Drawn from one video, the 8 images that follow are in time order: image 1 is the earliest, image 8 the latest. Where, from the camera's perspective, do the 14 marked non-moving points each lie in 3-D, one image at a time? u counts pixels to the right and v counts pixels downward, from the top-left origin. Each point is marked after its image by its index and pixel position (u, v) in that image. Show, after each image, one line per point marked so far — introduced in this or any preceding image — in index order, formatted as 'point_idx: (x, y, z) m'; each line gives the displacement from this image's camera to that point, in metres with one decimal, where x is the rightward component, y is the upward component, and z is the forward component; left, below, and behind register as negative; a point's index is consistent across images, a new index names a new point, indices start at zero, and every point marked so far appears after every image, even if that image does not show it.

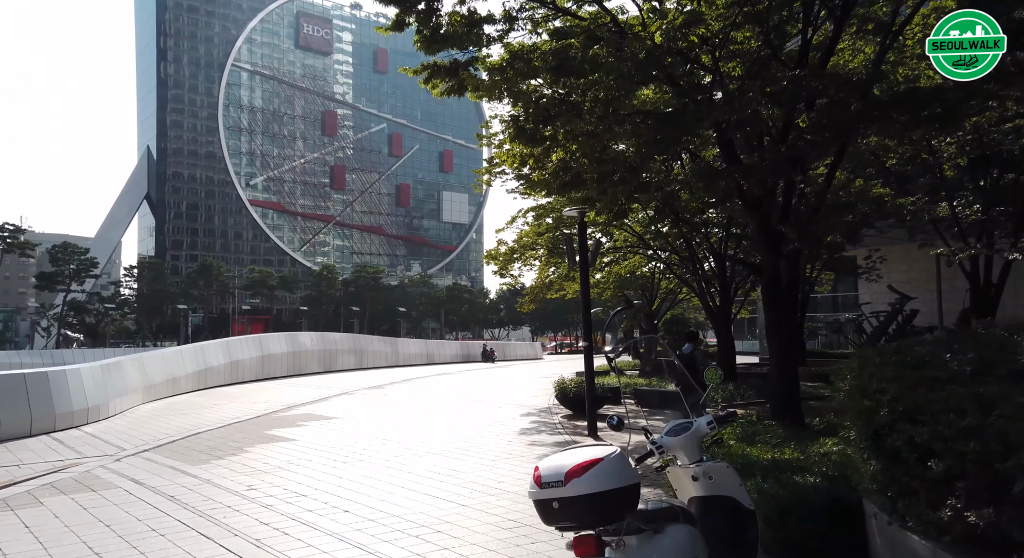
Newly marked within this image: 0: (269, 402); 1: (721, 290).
0: (-6.4, -3.2, +18.2) m
1: (+5.7, -0.3, +18.7) m
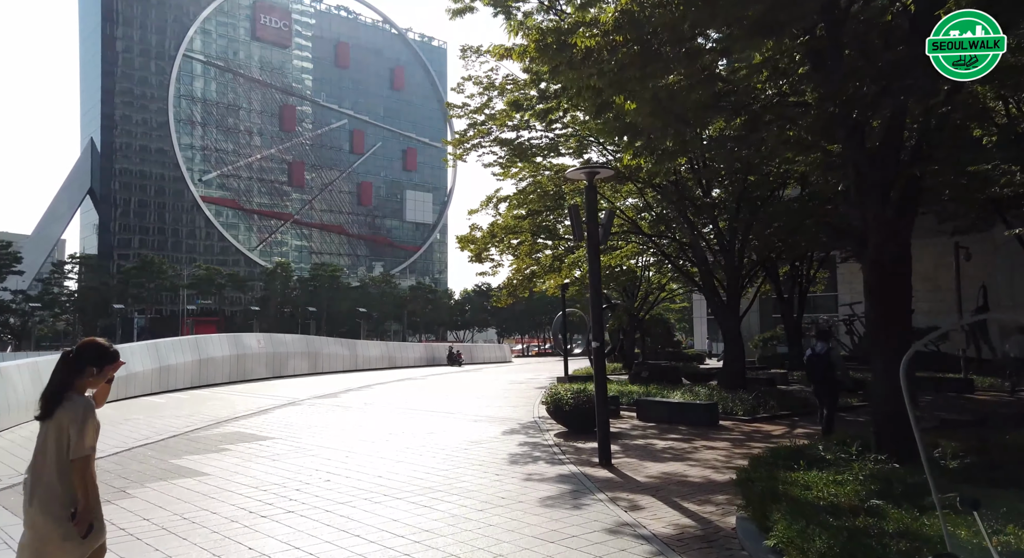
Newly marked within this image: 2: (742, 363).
0: (-6.9, -3.0, +15.1) m
1: (+5.1, -0.1, +16.4) m
2: (+5.4, -2.0, +16.2) m
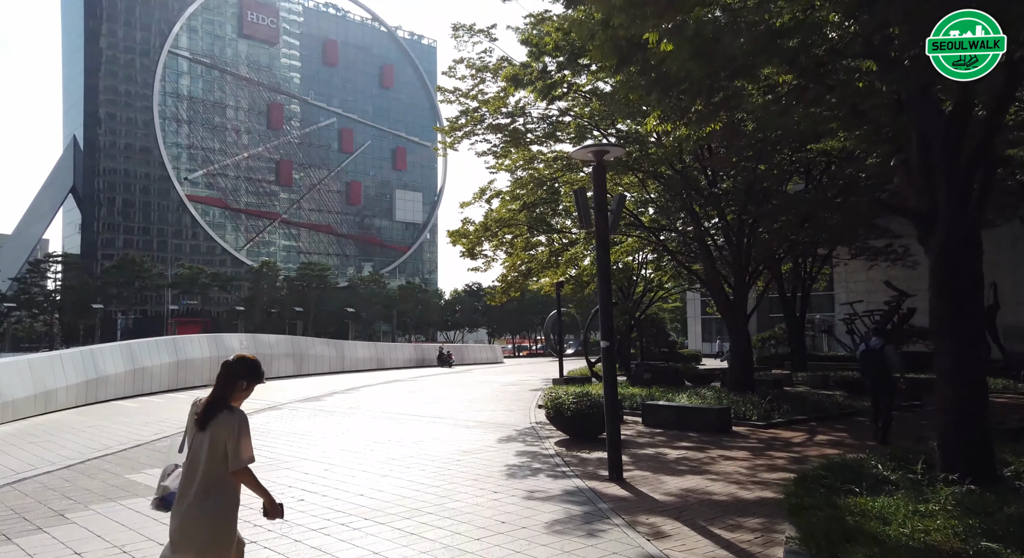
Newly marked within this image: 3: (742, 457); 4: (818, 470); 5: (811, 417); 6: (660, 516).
0: (-7.0, -2.9, +14.1) m
1: (+5.0, 0.0, +15.5) m
2: (+5.3, -1.9, +15.3) m
3: (+2.9, -2.3, +8.8) m
4: (+2.4, -1.5, +5.4) m
5: (+5.2, -2.4, +12.0) m
6: (+1.3, -2.1, +6.0) m
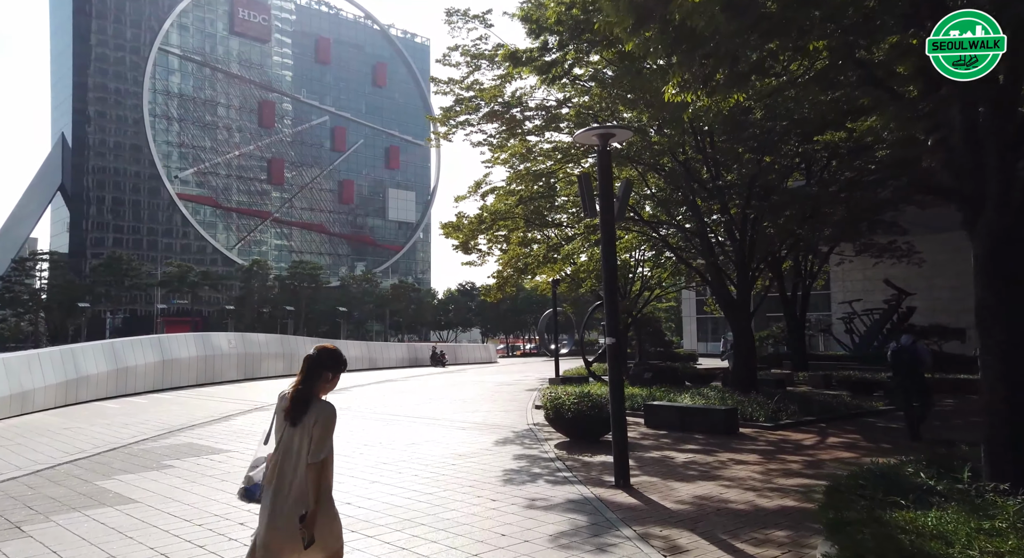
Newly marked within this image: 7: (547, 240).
0: (-7.1, -2.8, +13.5) m
1: (+4.9, +0.1, +15.0) m
2: (+5.2, -1.8, +14.9) m
3: (+2.9, -2.2, +8.3) m
4: (+2.4, -1.4, +4.9) m
5: (+5.1, -2.3, +11.5) m
6: (+1.3, -2.0, +5.5) m
7: (+0.8, +0.9, +16.2) m
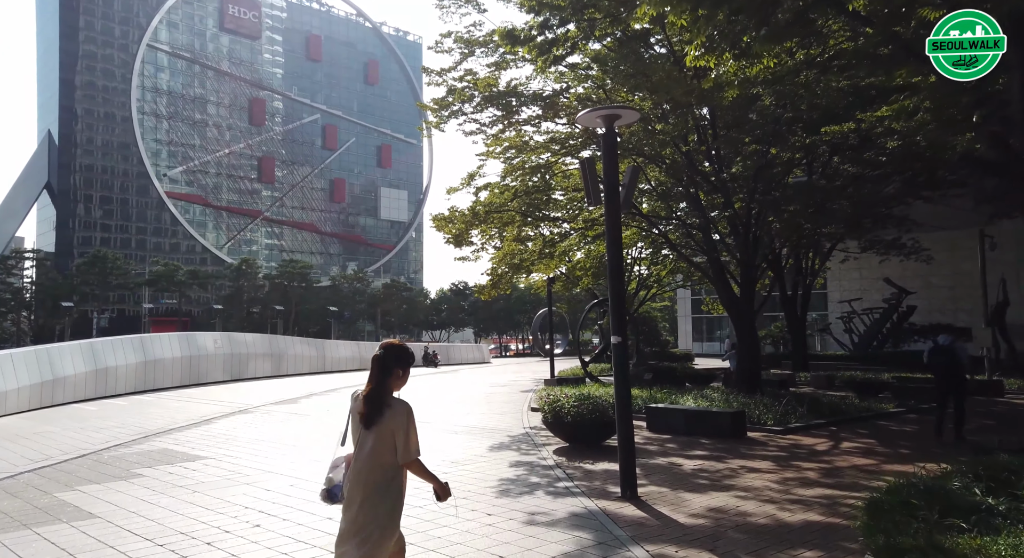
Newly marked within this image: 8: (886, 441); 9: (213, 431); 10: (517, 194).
0: (-7.2, -2.7, +12.8) m
1: (+4.8, +0.1, +14.5) m
2: (+5.1, -1.8, +14.4) m
3: (+2.9, -2.1, +7.8) m
4: (+2.4, -1.4, +4.4) m
5: (+5.1, -2.3, +11.0) m
6: (+1.3, -1.9, +5.0) m
7: (+0.7, +1.0, +15.6) m
8: (+5.0, -2.2, +9.2) m
9: (-5.1, -2.6, +11.7) m
10: (+0.1, +1.7, +14.2) m
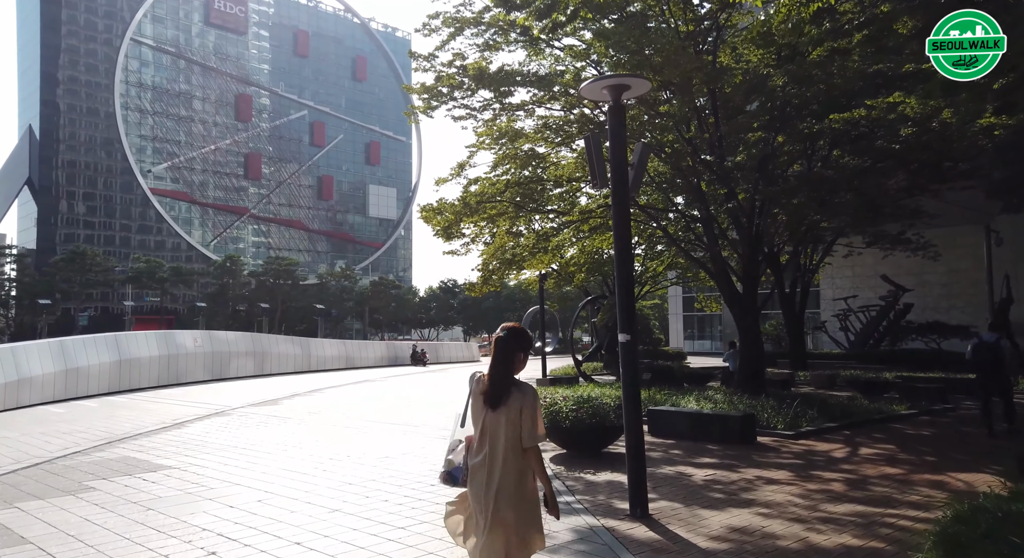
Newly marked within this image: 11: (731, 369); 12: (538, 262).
0: (-7.3, -2.6, +12.0) m
1: (+4.6, +0.2, +13.8) m
2: (+4.9, -1.7, +13.7) m
3: (+2.8, -2.0, +7.1) m
4: (+2.4, -1.3, +3.7) m
5: (+4.9, -2.2, +10.3) m
6: (+1.3, -1.8, +4.3) m
7: (+0.5, +1.1, +14.9) m
8: (+4.9, -2.1, +8.5) m
9: (-5.2, -2.5, +10.9) m
10: (0.0, +1.8, +13.4) m
11: (+4.8, -2.0, +15.1) m
12: (+0.6, +0.4, +16.2) m
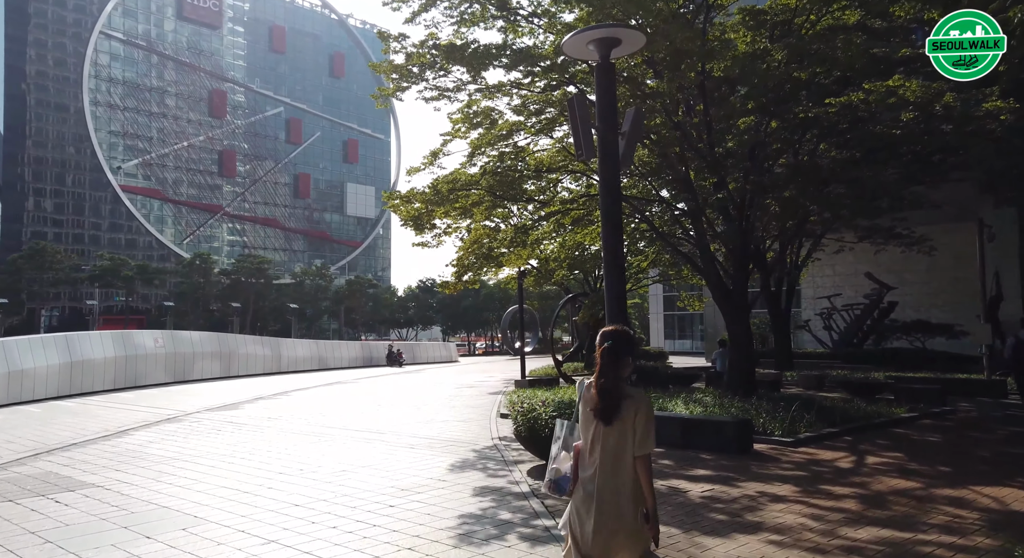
0: (-7.7, -2.5, +10.9) m
1: (+4.2, +0.3, +13.1) m
2: (+4.4, -1.6, +12.9) m
3: (+2.5, -2.0, +6.3) m
4: (+2.2, -1.2, +2.9) m
5: (+4.6, -2.1, +9.6) m
6: (+1.1, -1.8, +3.4) m
7: (0.0, +1.2, +14.0) m
8: (+4.6, -2.0, +7.8) m
9: (-5.6, -2.4, +9.9) m
10: (-0.5, +1.9, +12.5) m
11: (+4.3, -1.9, +14.4) m
12: (+0.1, +0.5, +15.4) m
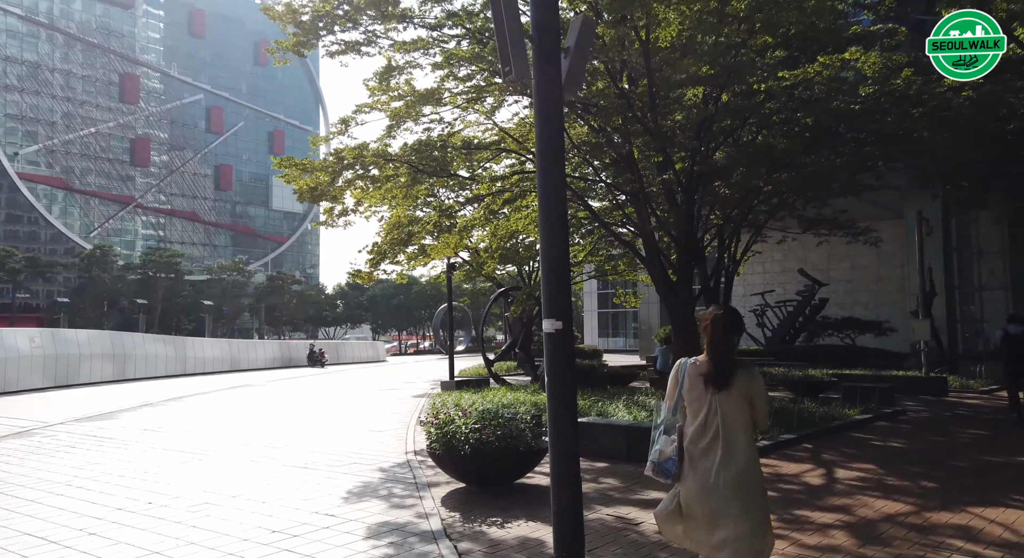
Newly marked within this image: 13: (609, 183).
0: (-8.8, -2.3, +8.7) m
1: (+2.9, +0.5, +12.0) m
2: (+3.1, -1.4, +11.9) m
3: (+1.9, -1.8, +5.0) m
4: (+1.9, -1.1, +1.6) m
5: (+3.6, -1.9, +8.5) m
6: (+0.7, -1.6, +2.1) m
7: (-1.4, +1.4, +12.5) m
8: (+3.8, -1.9, +6.7) m
9: (-6.5, -2.2, +7.9) m
10: (-1.7, +2.1, +11.0) m
11: (+2.8, -1.7, +13.3) m
12: (-1.4, +0.7, +13.9) m
13: (+1.6, +1.6, +11.9) m
